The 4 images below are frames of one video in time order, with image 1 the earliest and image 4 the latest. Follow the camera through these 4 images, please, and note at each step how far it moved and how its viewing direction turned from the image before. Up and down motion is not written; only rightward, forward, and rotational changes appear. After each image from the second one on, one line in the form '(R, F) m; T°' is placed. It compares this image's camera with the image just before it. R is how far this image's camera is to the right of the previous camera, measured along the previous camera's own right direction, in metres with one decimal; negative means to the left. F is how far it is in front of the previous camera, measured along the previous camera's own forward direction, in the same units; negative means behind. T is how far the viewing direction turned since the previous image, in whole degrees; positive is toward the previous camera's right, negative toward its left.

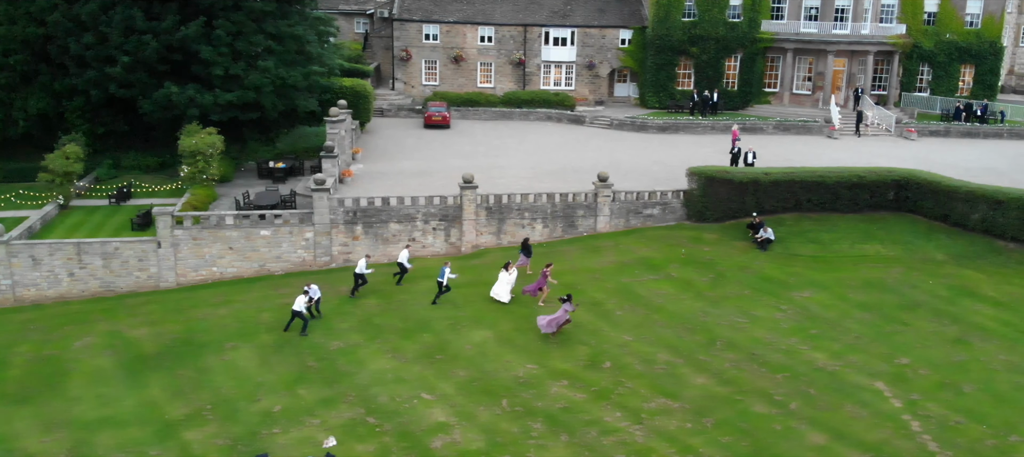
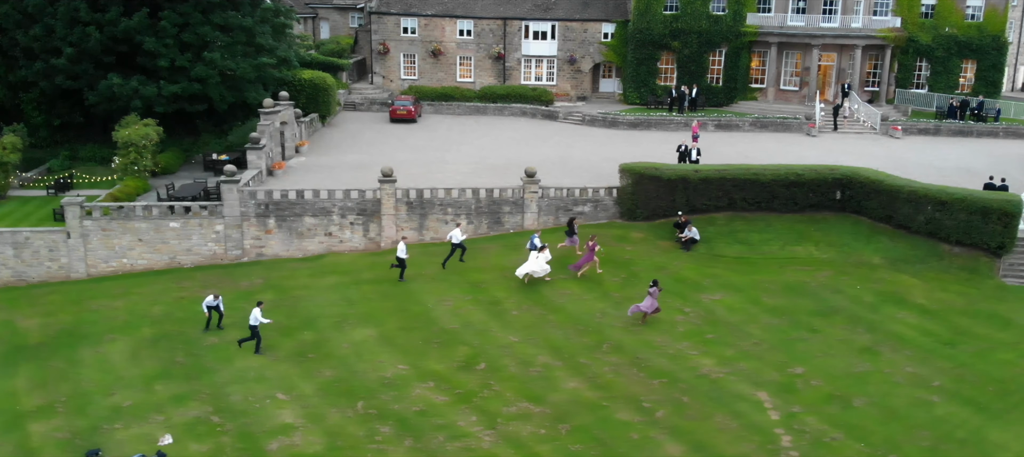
(+5.1, +1.3) m; -4°
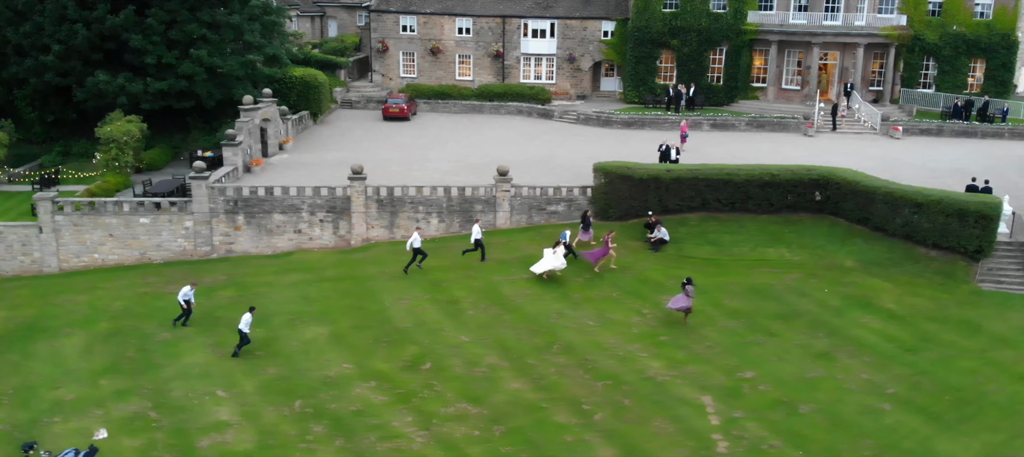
(+2.4, +0.4) m; -2°
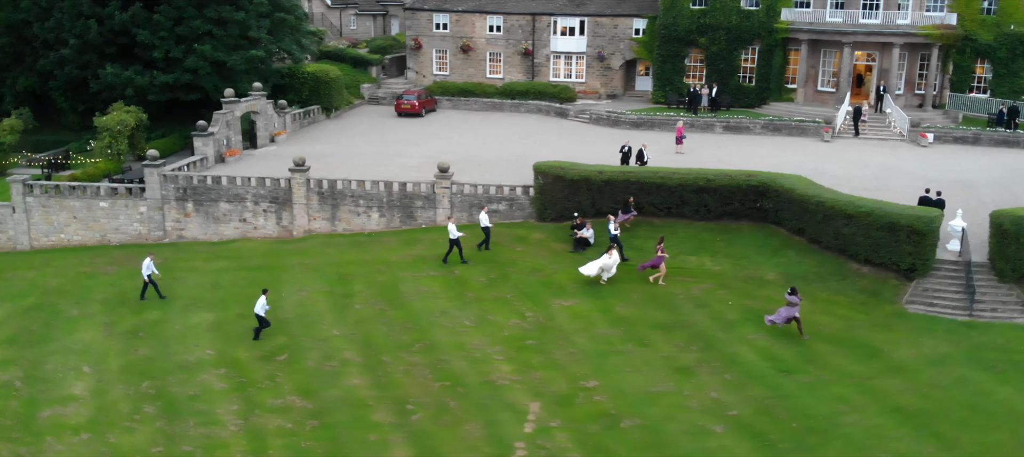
(+7.7, +1.0) m; -9°
